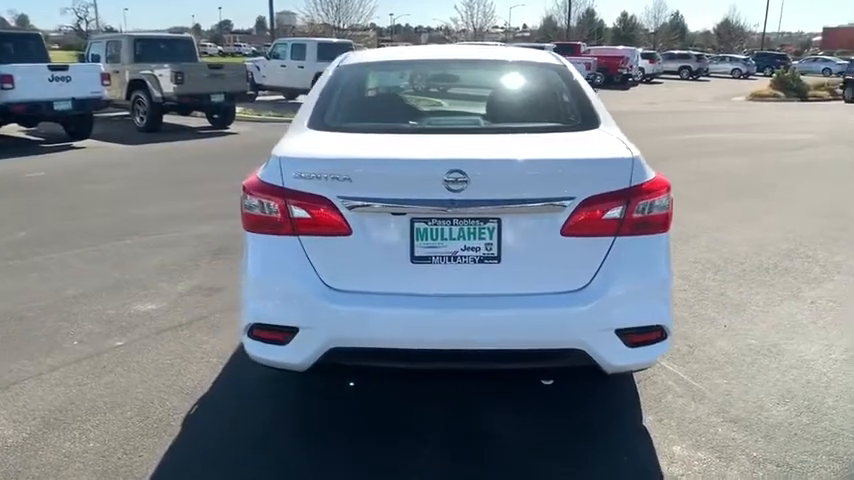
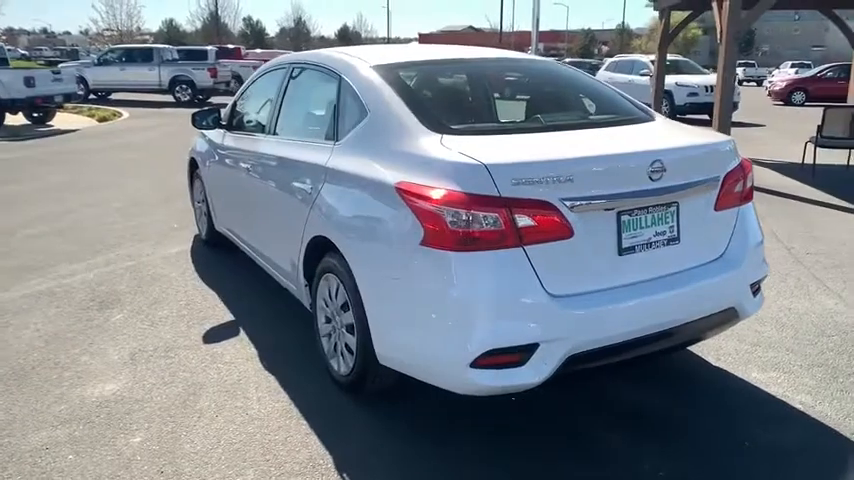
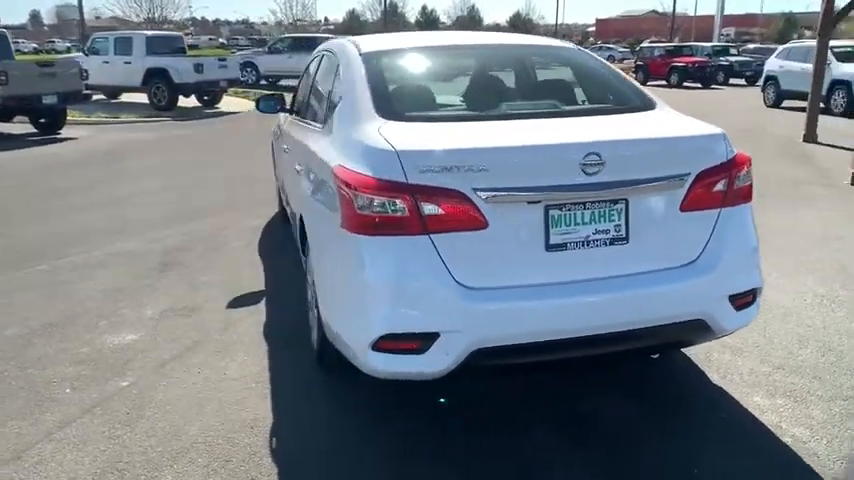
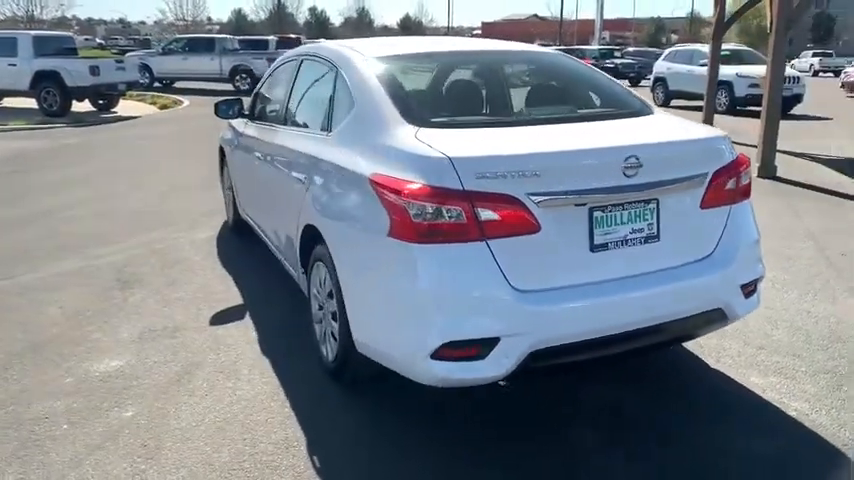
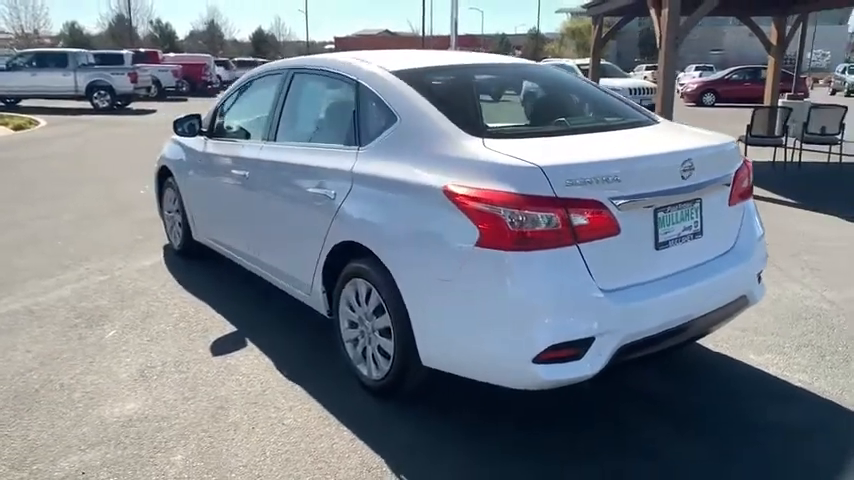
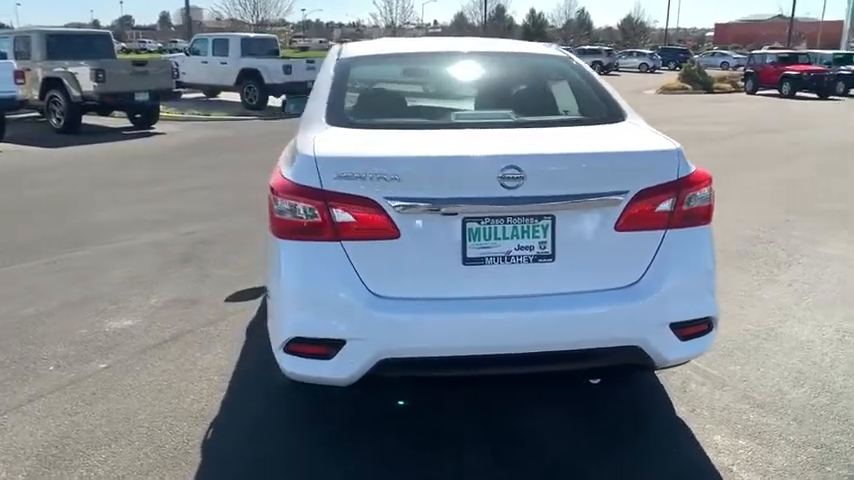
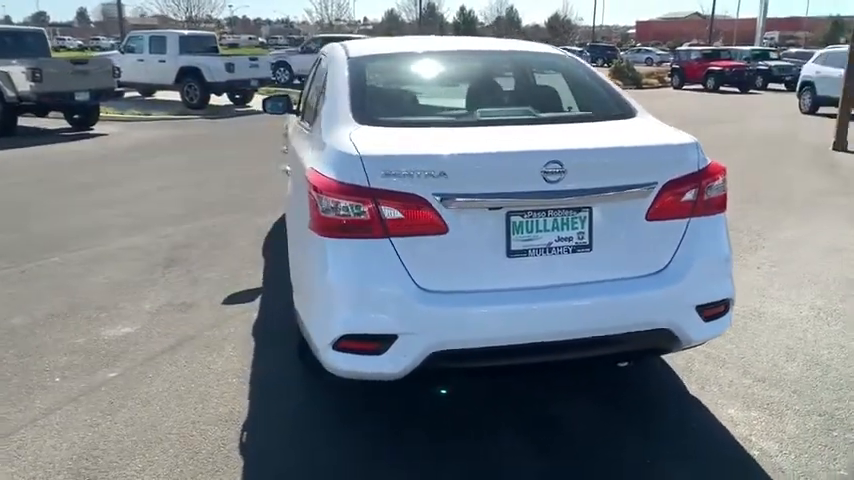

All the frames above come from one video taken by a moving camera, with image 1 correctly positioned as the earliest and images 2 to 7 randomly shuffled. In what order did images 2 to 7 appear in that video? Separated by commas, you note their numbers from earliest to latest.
6, 7, 3, 4, 2, 5
